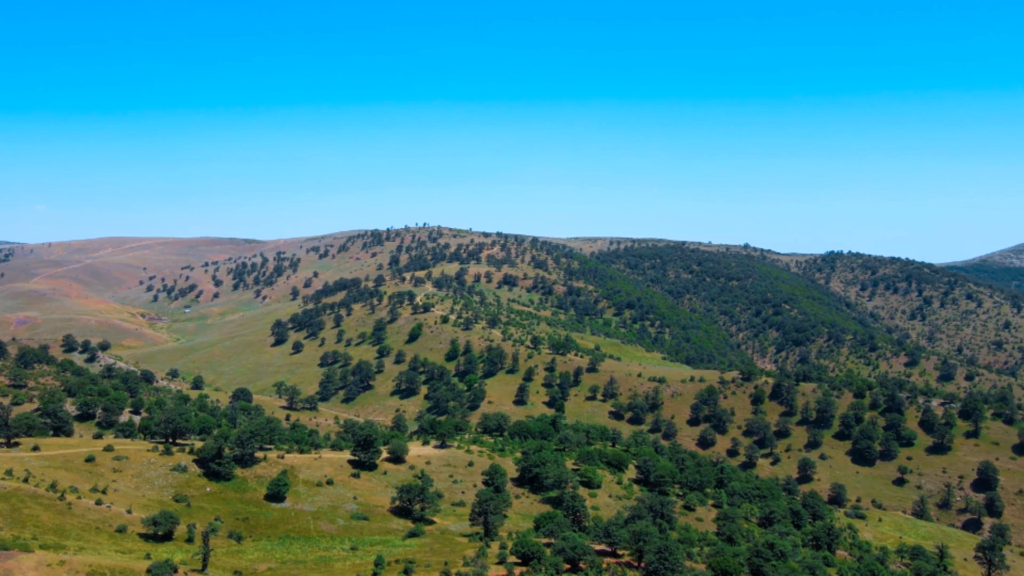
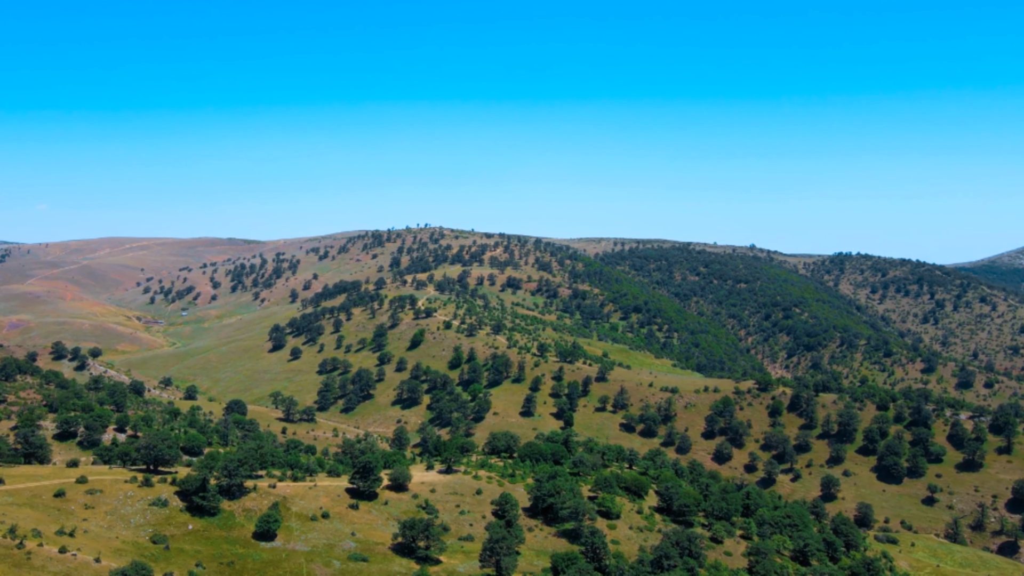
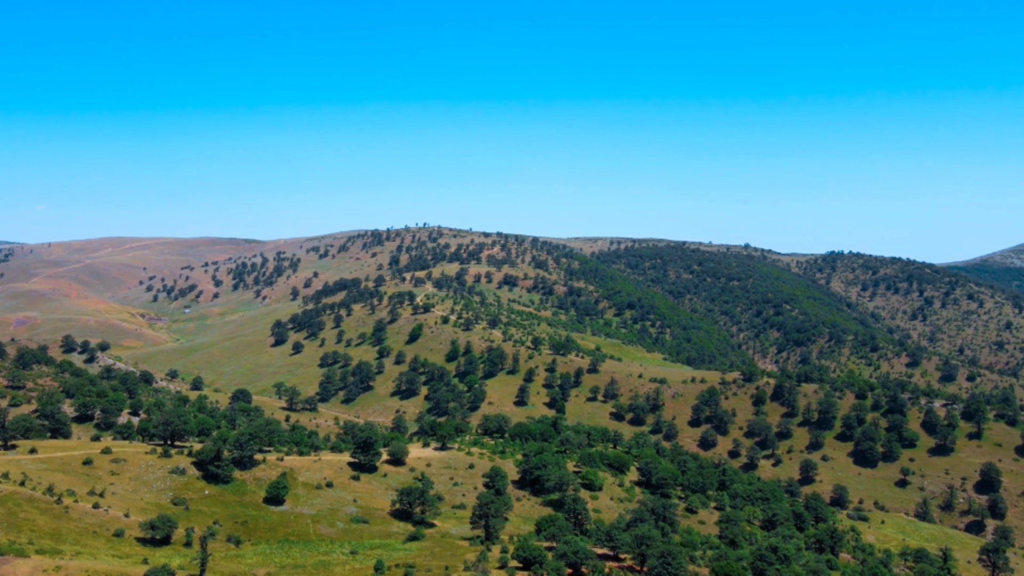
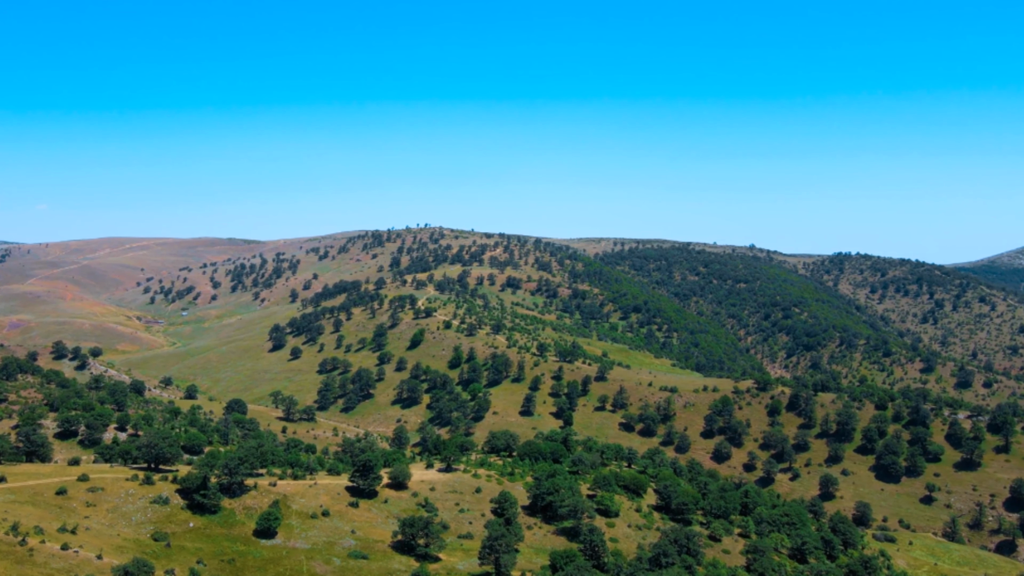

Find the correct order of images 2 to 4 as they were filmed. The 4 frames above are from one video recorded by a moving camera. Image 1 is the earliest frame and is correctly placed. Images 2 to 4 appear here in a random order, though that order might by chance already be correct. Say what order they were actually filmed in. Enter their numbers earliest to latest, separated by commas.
3, 4, 2
